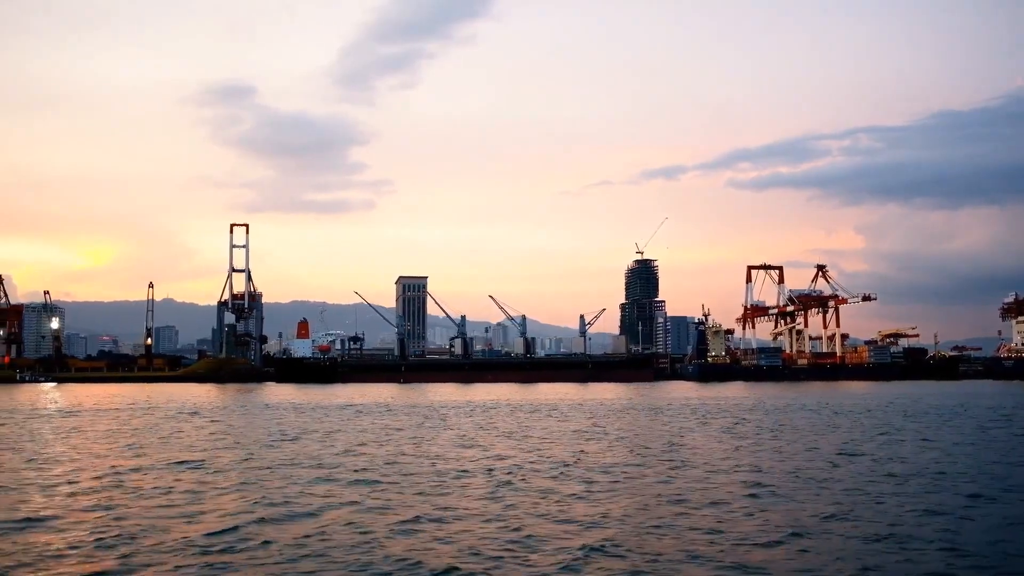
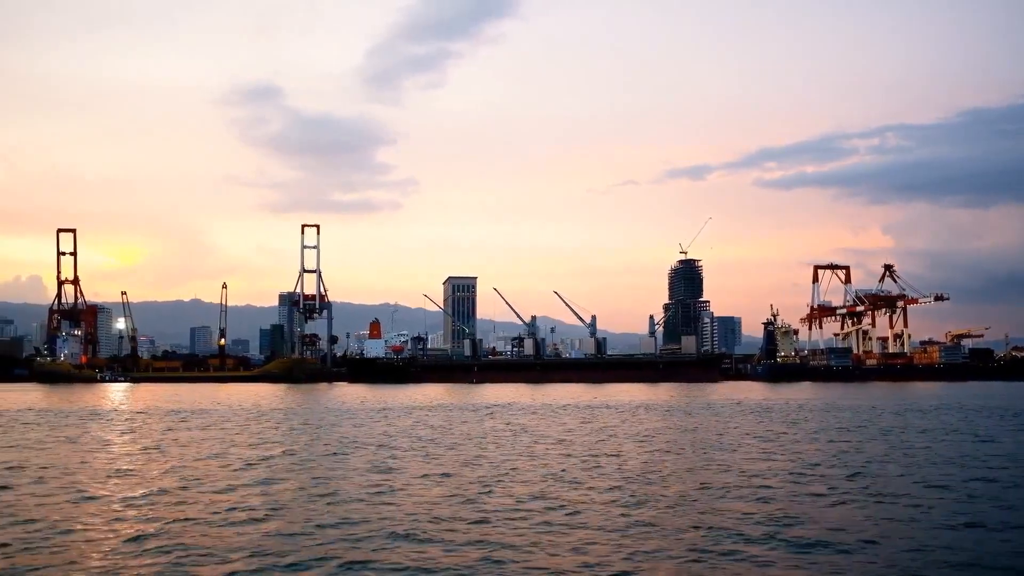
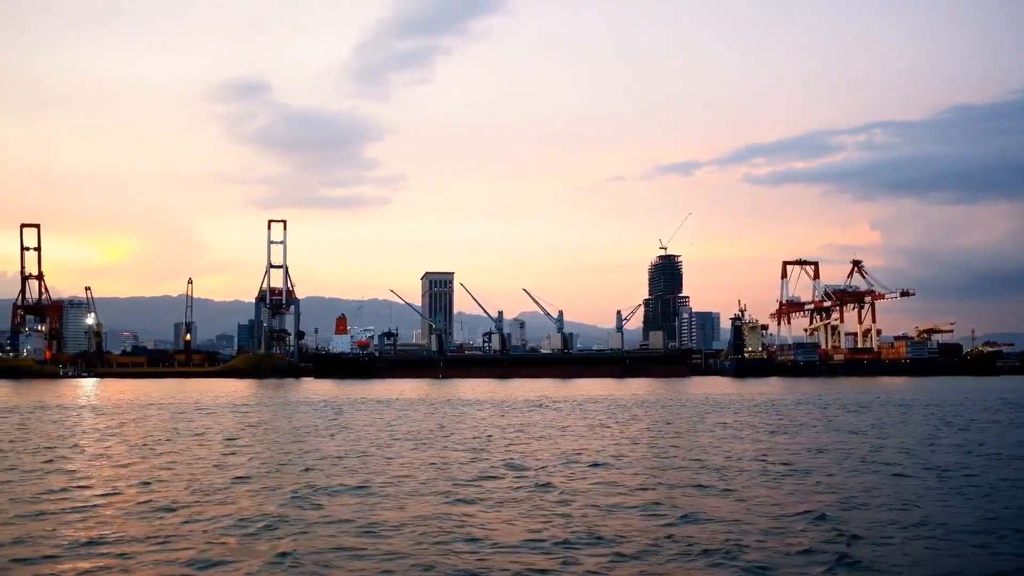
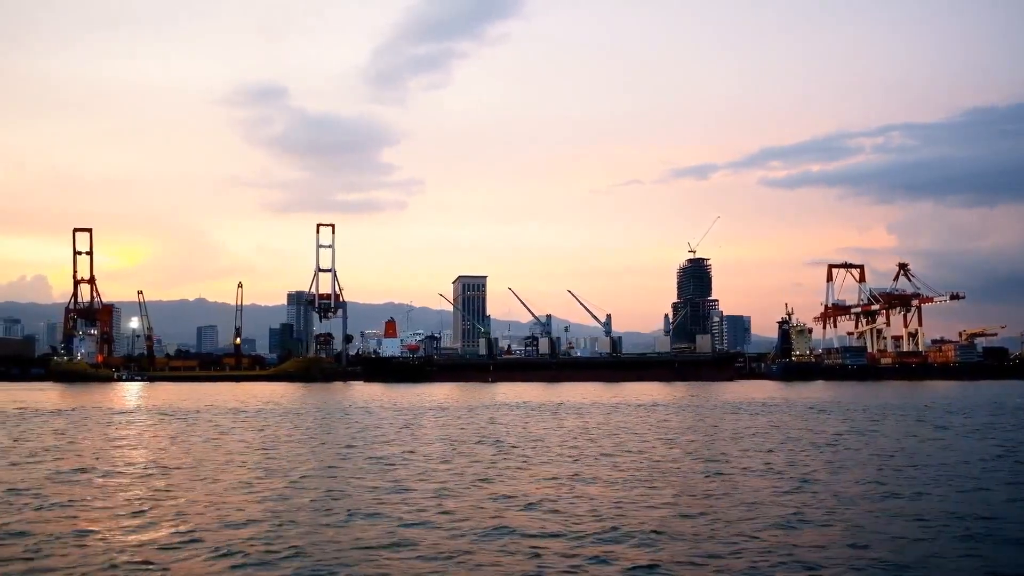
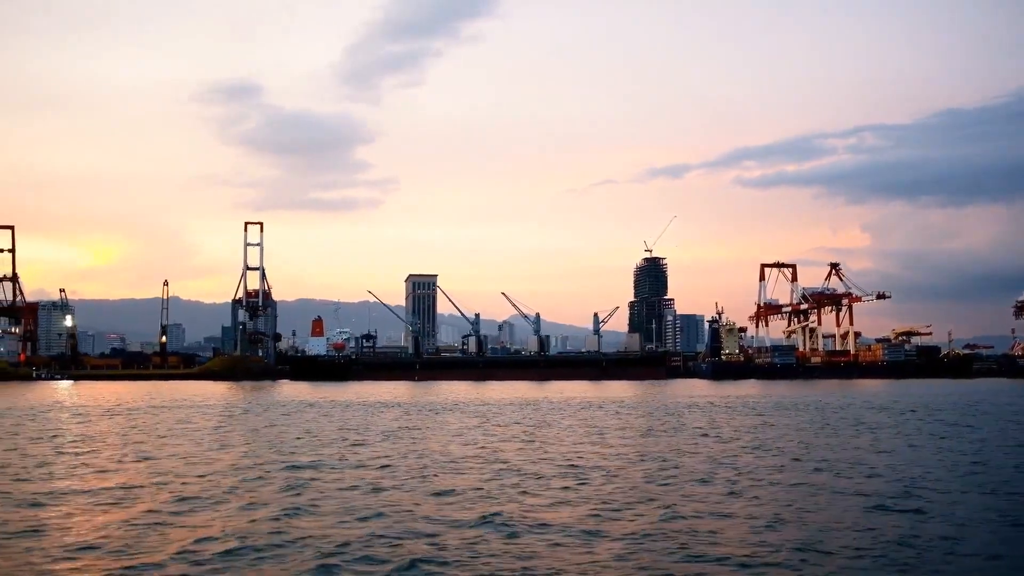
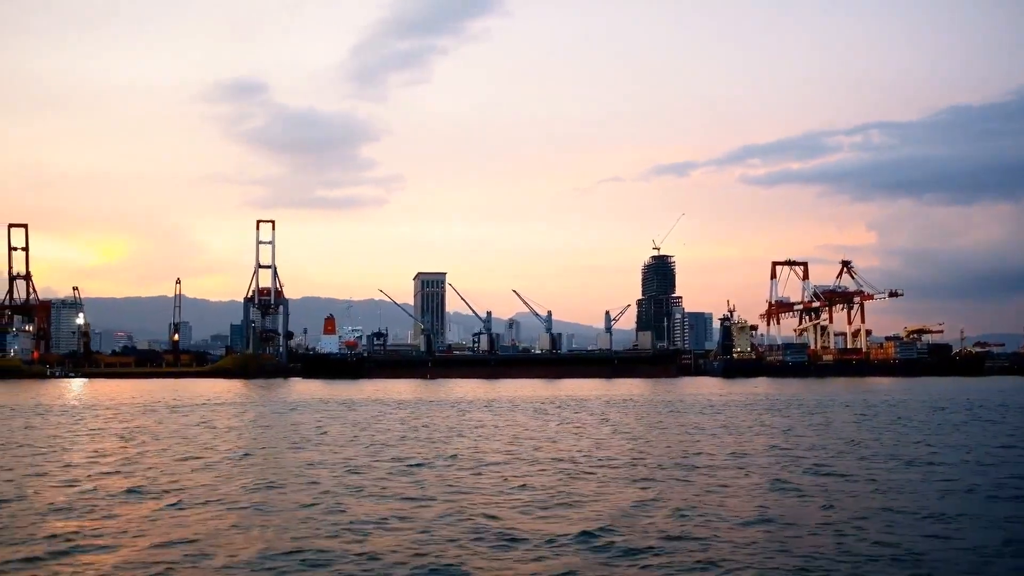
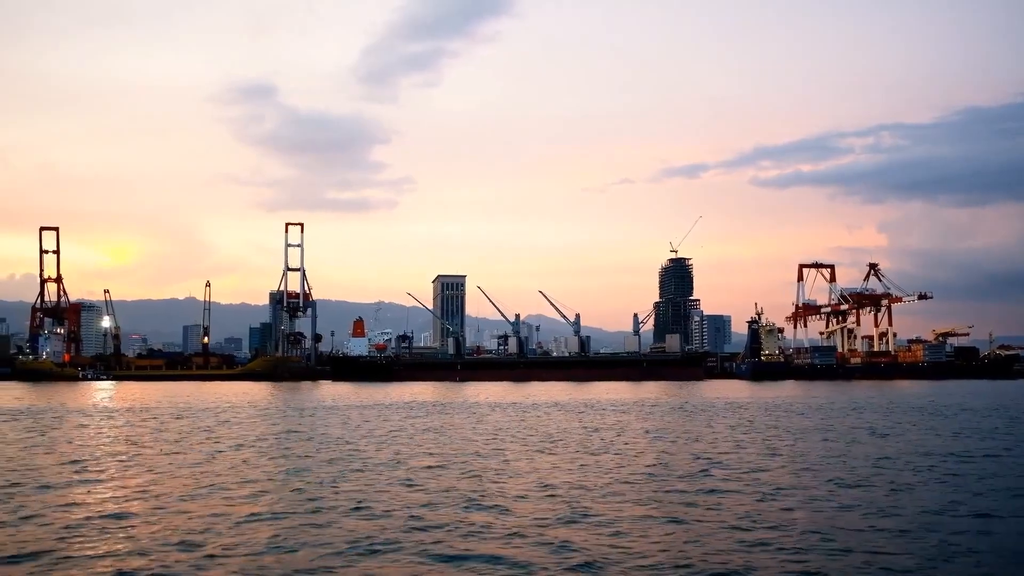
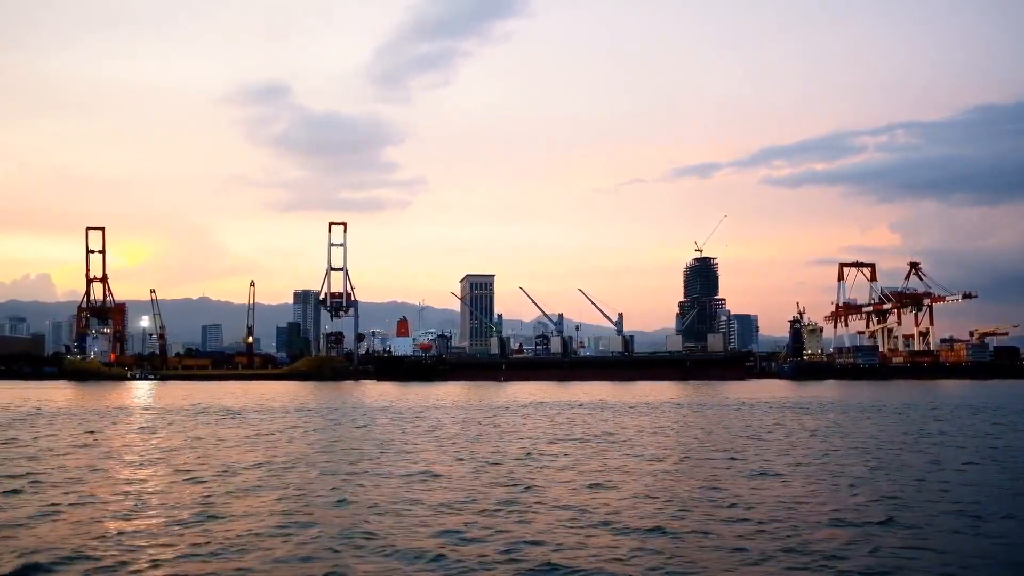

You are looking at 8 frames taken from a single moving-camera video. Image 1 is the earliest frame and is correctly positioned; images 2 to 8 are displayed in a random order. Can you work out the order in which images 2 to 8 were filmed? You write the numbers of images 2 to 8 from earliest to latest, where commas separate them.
5, 6, 3, 7, 2, 4, 8
